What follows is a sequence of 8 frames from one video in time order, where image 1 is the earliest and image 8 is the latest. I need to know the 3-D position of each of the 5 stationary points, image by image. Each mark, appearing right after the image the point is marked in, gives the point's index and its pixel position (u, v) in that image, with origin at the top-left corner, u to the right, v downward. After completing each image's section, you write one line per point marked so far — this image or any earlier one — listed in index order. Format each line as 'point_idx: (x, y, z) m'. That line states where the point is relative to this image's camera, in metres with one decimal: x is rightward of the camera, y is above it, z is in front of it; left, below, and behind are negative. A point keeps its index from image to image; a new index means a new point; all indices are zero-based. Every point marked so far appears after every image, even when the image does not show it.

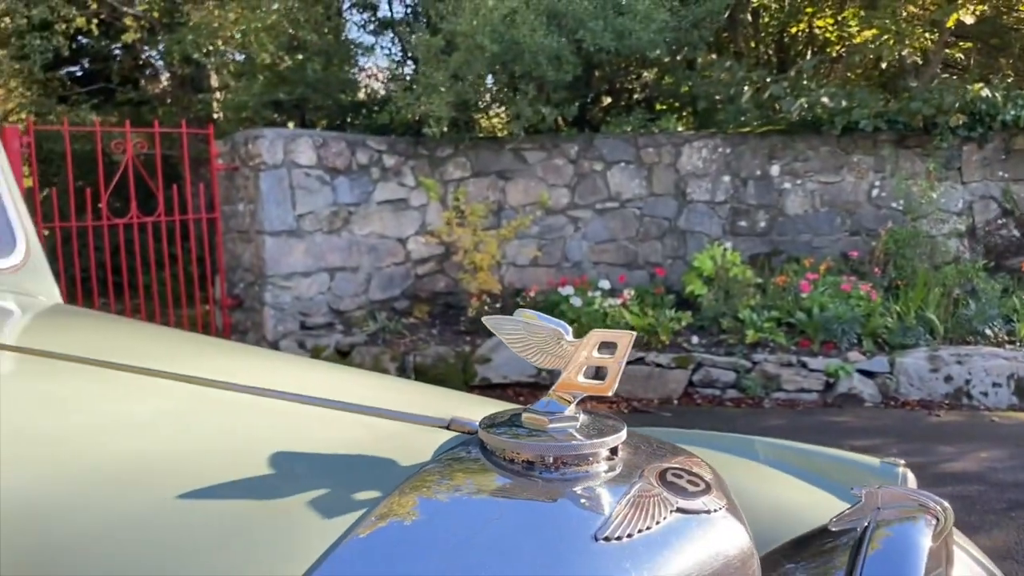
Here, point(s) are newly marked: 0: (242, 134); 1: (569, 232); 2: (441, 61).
0: (-1.9, +1.1, +6.2) m
1: (+0.5, +0.5, +7.1) m
2: (-0.5, +1.7, +6.6) m
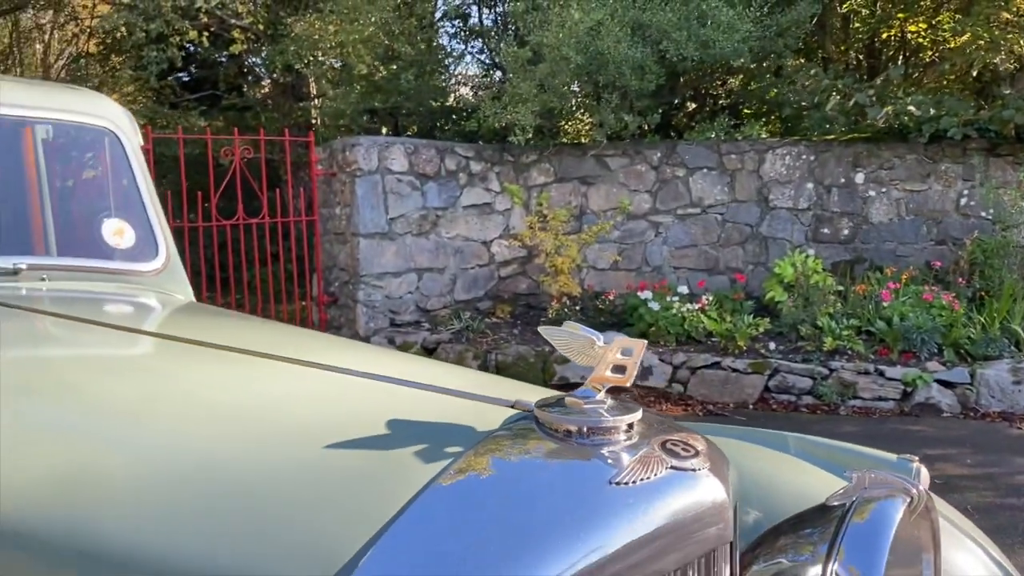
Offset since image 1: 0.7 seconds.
0: (-1.3, +1.1, +6.6) m
1: (+1.1, +0.4, +7.2) m
2: (+0.1, +1.7, +6.9) m
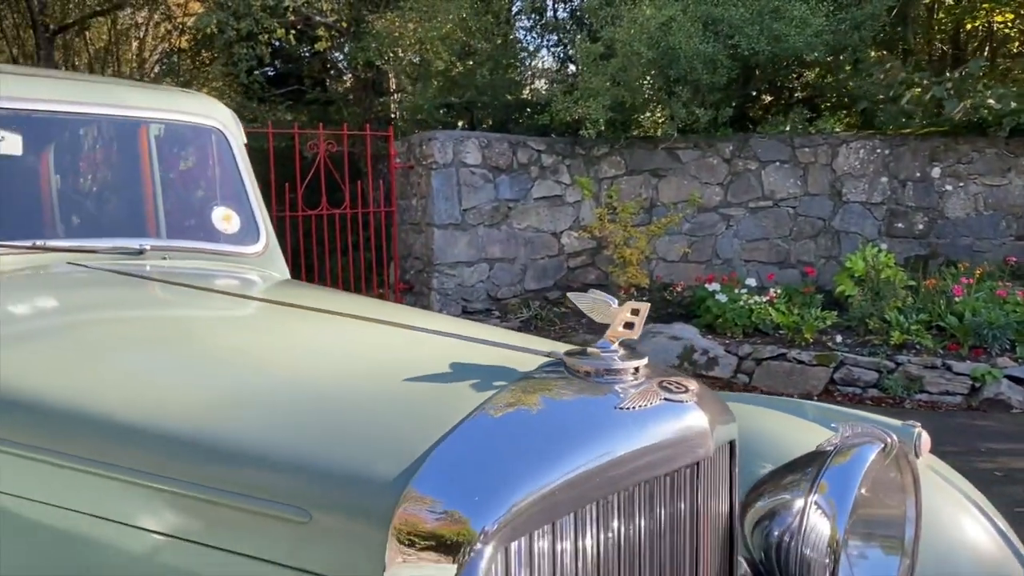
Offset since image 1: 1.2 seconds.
0: (-0.7, +1.2, +6.8) m
1: (+1.7, +0.5, +7.3) m
2: (+0.7, +1.7, +7.0) m
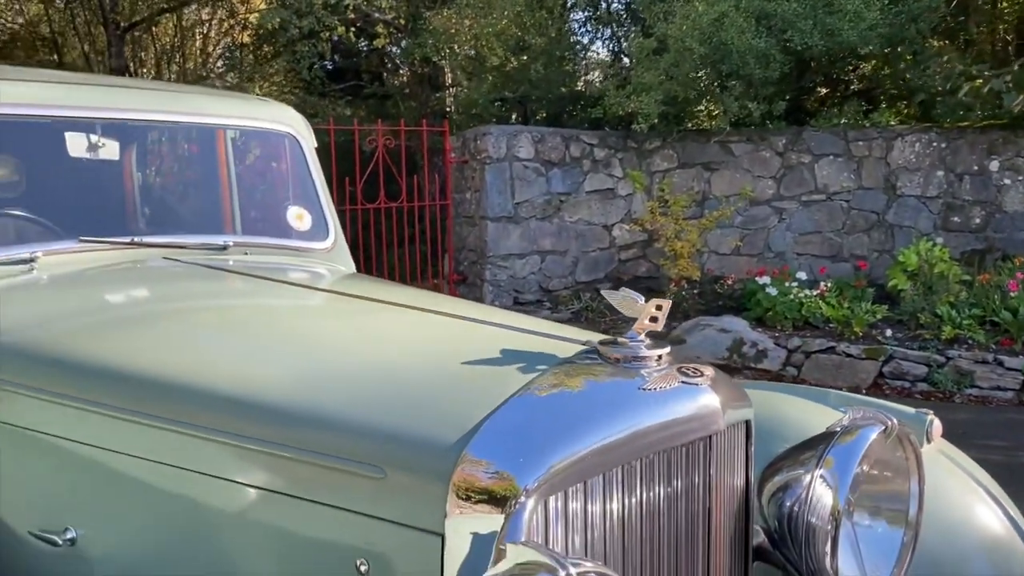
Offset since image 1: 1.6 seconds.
0: (-0.3, +1.2, +7.0) m
1: (+2.1, +0.5, +7.4) m
2: (+1.1, +1.8, +7.1) m
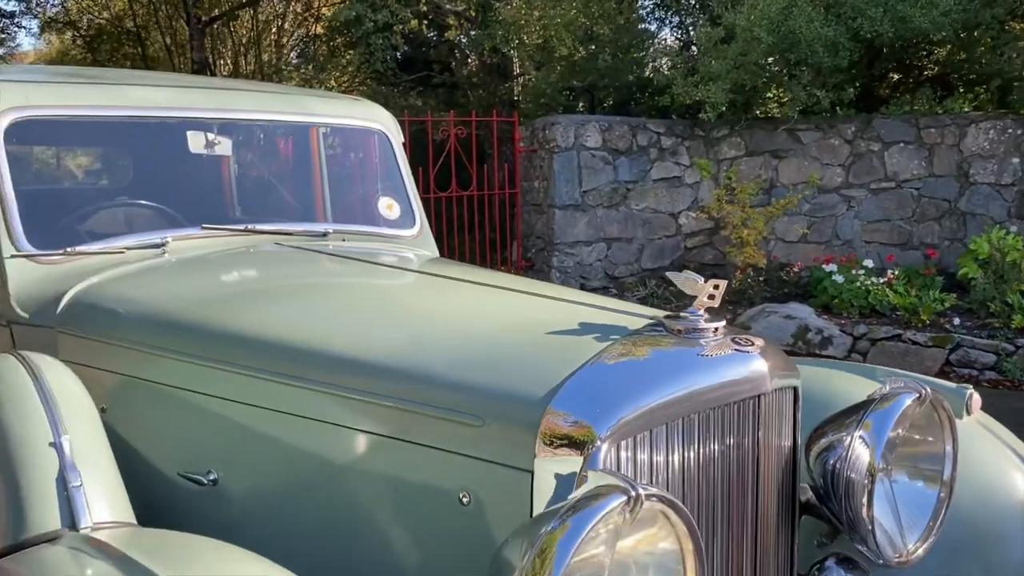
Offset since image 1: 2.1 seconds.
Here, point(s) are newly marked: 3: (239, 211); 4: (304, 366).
0: (+0.2, +1.3, +7.2) m
1: (+2.7, +0.6, +7.4) m
2: (+1.7, +1.9, +7.2) m
3: (-0.7, +0.2, +2.4) m
4: (-0.4, -0.1, +1.5) m
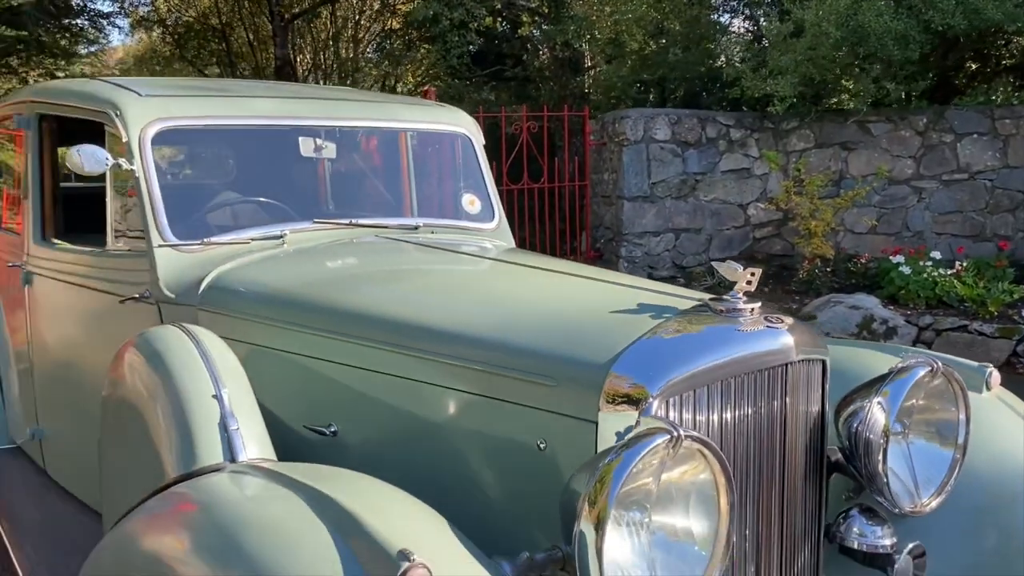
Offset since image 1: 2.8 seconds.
0: (+0.8, +1.4, +7.4) m
1: (+3.3, +0.7, +7.4) m
2: (+2.2, +2.0, +7.3) m
3: (-0.5, +0.2, +2.7) m
4: (-0.2, -0.1, +1.8) m
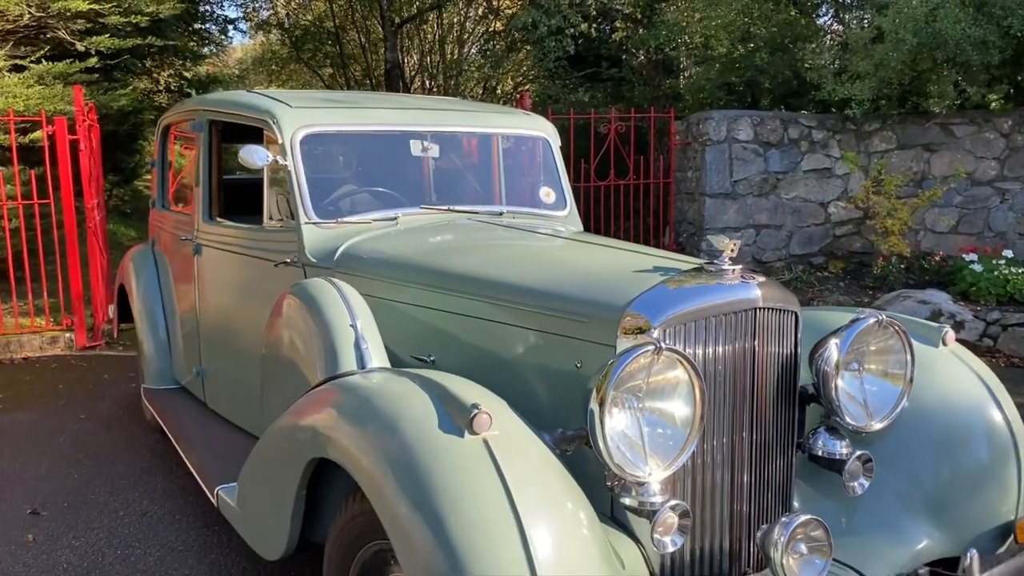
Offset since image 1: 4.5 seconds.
0: (+1.6, +1.5, +7.9) m
1: (+4.0, +0.7, +7.6) m
2: (+3.0, +2.0, +7.6) m
3: (-0.3, +0.3, +3.4) m
4: (-0.1, 0.0, +2.5) m
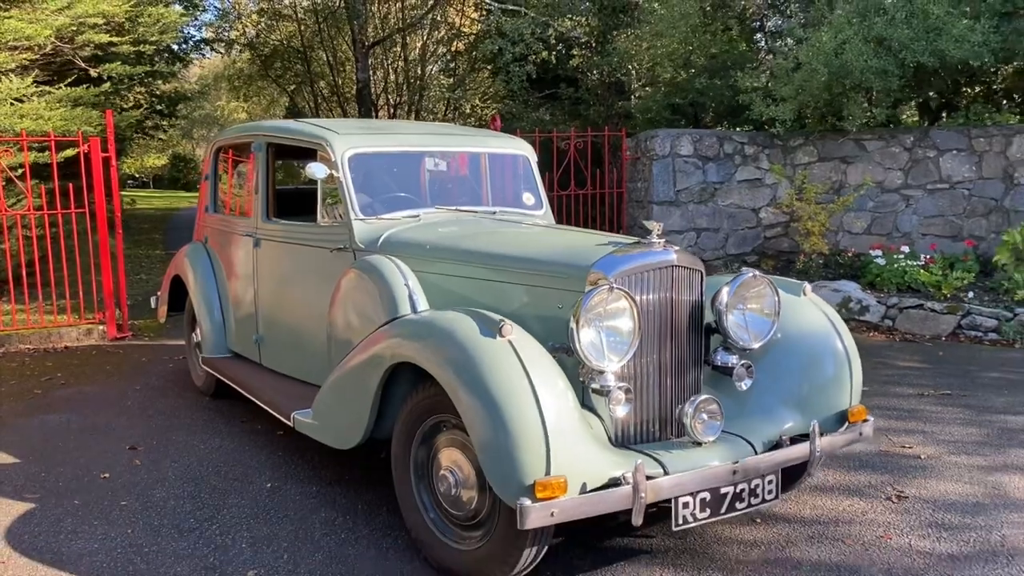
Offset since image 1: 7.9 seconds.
0: (+1.3, +1.6, +9.1) m
1: (+3.8, +0.8, +9.0) m
2: (+2.7, +2.1, +8.9) m
3: (-0.3, +0.4, +4.5) m
4: (-0.1, +0.1, +3.6) m
